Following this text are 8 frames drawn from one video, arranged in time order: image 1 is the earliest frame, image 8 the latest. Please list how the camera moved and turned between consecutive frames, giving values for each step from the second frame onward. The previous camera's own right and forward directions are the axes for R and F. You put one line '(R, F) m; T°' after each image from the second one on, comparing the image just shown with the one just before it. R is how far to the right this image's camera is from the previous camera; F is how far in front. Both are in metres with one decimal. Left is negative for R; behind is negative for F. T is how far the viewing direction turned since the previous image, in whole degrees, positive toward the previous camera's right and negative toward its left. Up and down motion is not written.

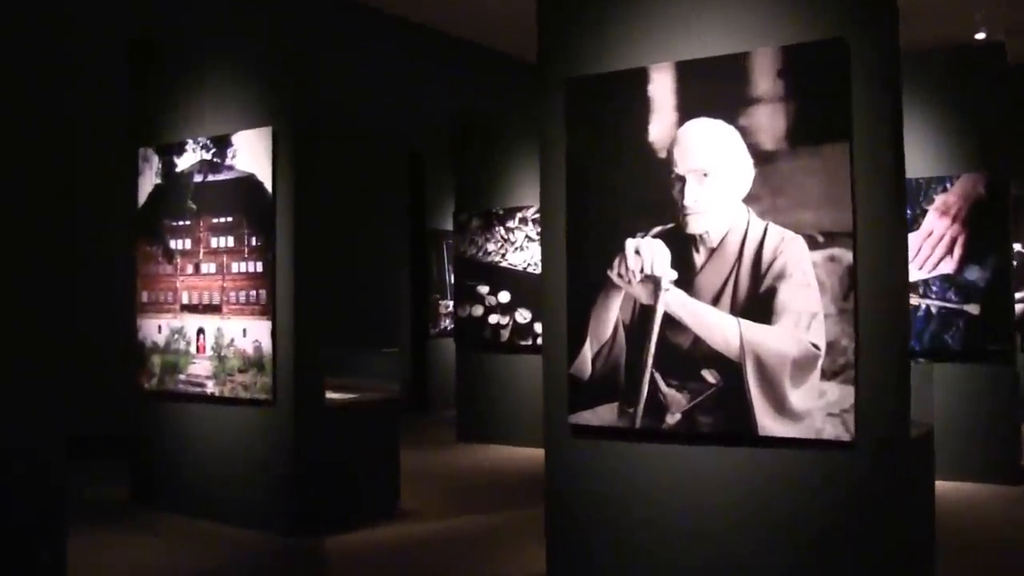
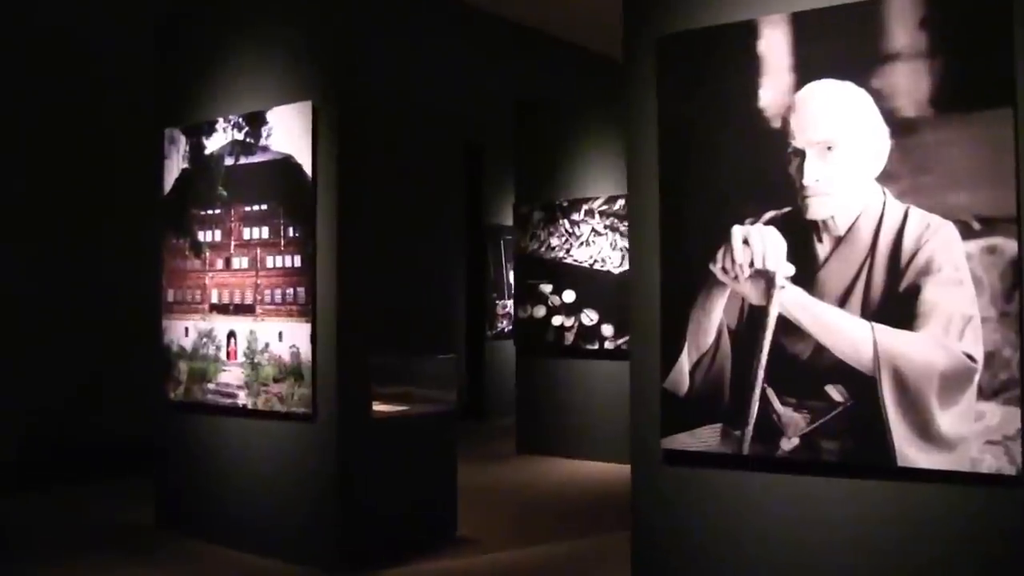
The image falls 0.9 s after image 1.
(-0.1, +0.8) m; -2°
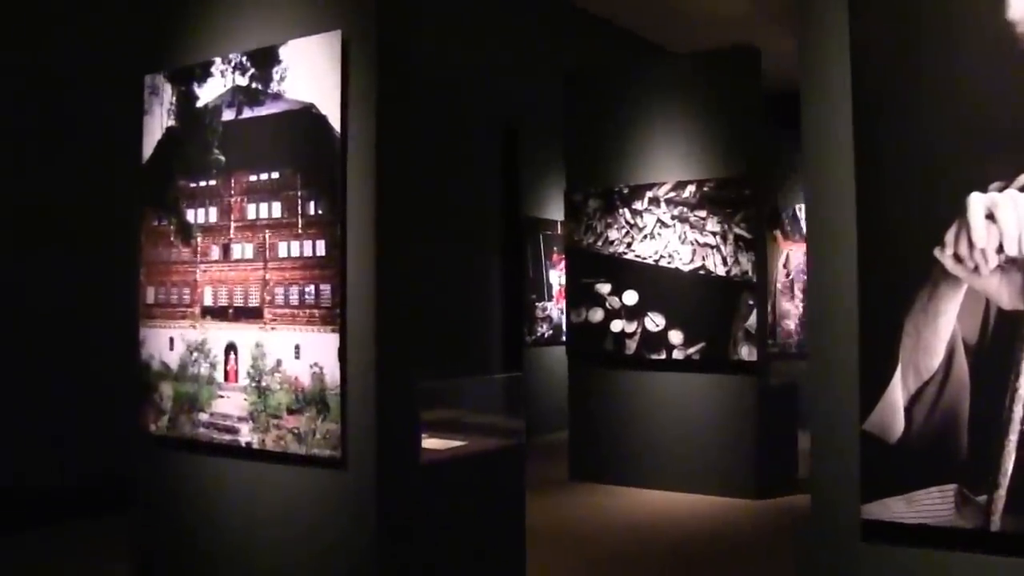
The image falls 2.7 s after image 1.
(-0.3, +1.4) m; 0°
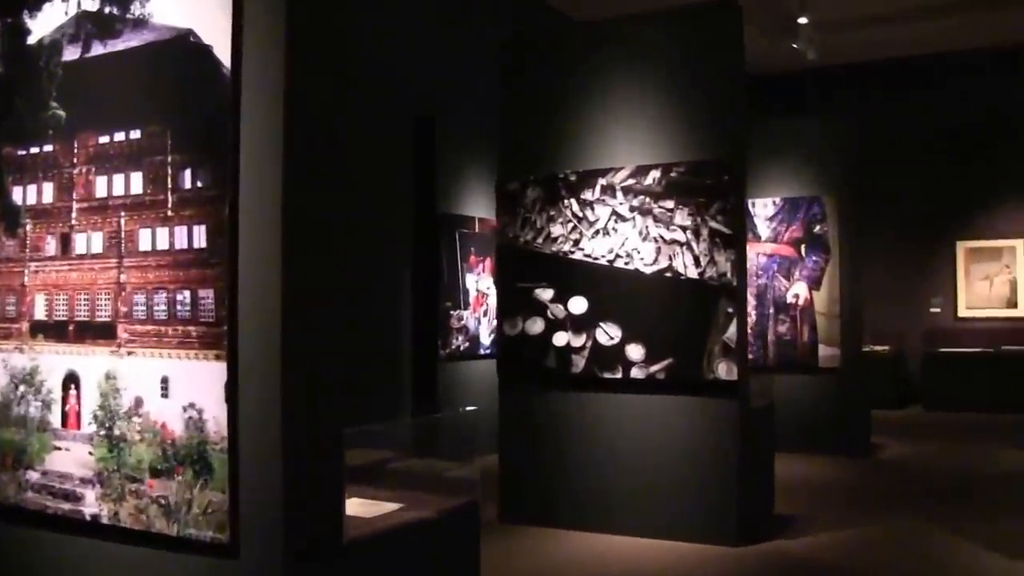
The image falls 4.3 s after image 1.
(-0.1, +1.1) m; +5°
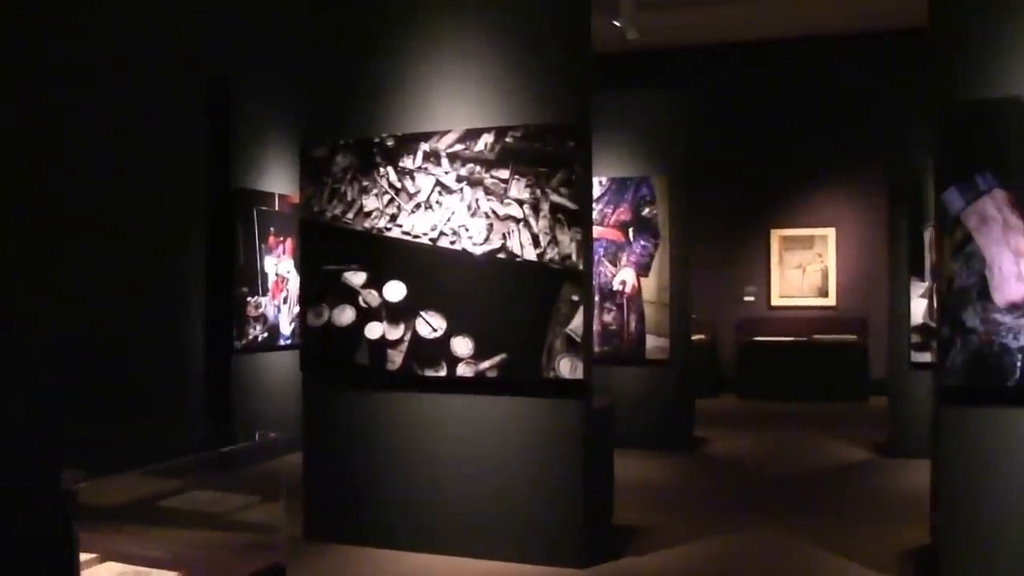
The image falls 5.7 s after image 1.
(0.0, +0.9) m; +9°
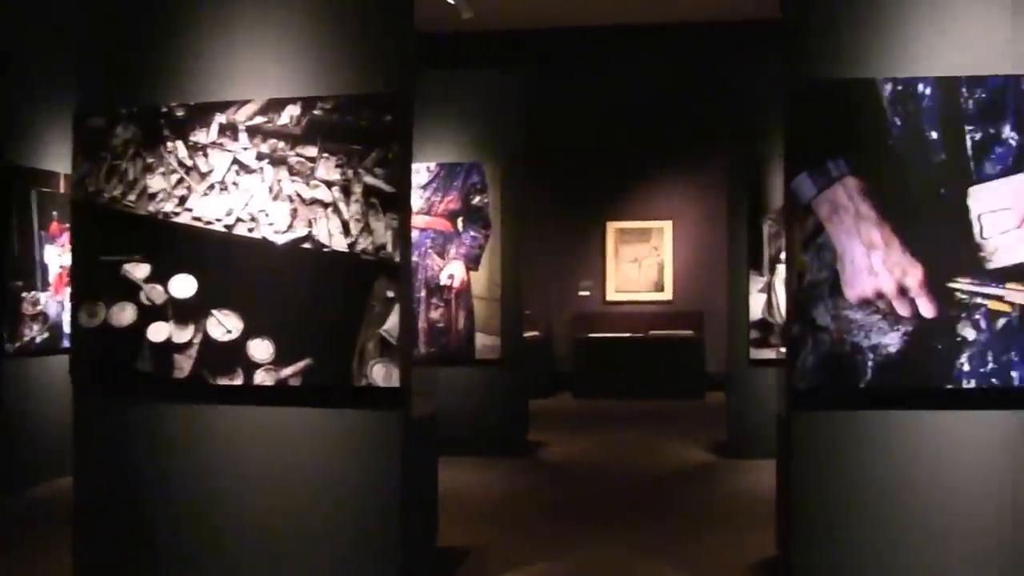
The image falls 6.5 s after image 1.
(+0.1, +0.6) m; +7°
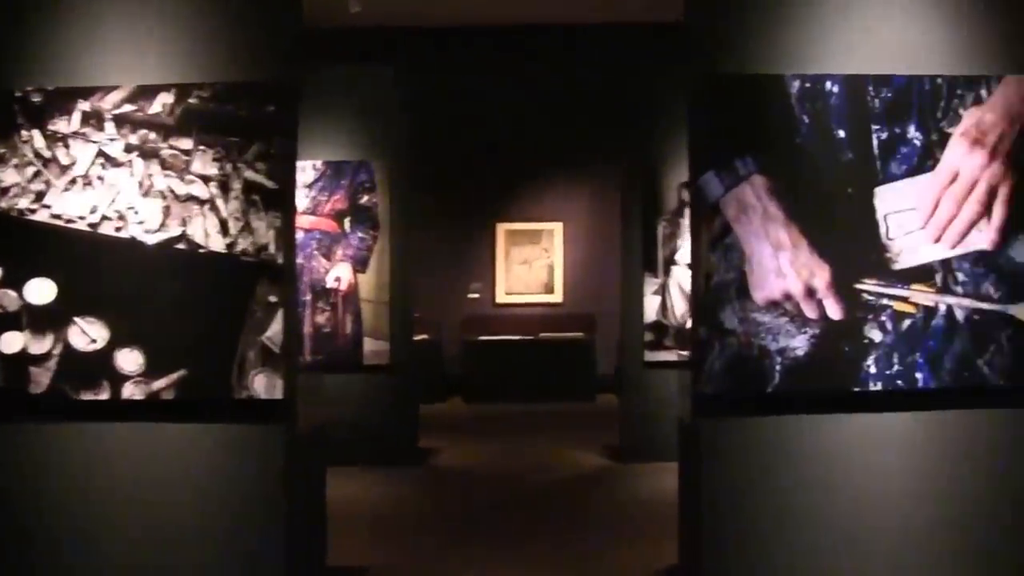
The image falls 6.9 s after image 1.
(0.0, +0.3) m; +5°
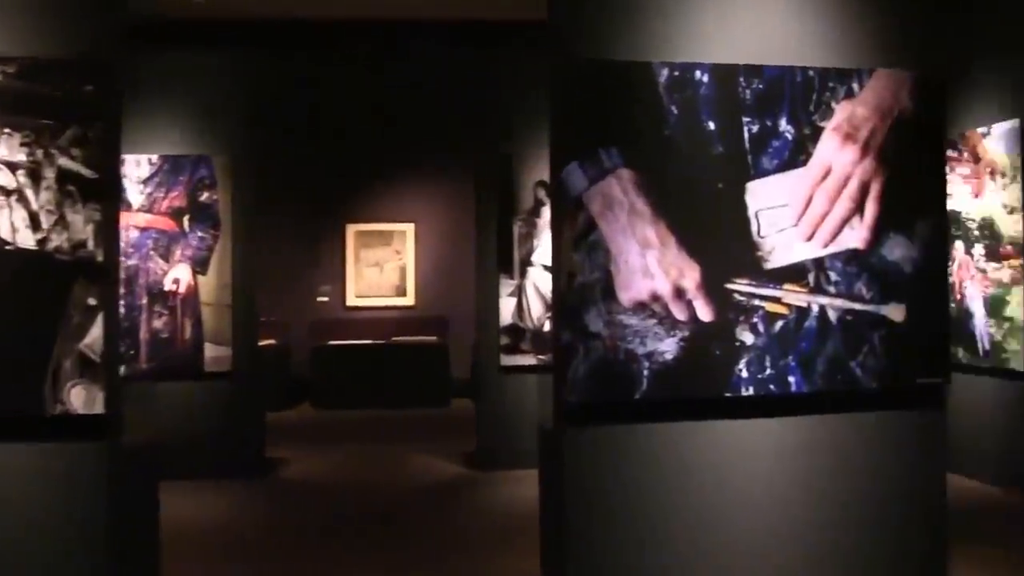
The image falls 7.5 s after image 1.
(0.0, +0.4) m; +7°
